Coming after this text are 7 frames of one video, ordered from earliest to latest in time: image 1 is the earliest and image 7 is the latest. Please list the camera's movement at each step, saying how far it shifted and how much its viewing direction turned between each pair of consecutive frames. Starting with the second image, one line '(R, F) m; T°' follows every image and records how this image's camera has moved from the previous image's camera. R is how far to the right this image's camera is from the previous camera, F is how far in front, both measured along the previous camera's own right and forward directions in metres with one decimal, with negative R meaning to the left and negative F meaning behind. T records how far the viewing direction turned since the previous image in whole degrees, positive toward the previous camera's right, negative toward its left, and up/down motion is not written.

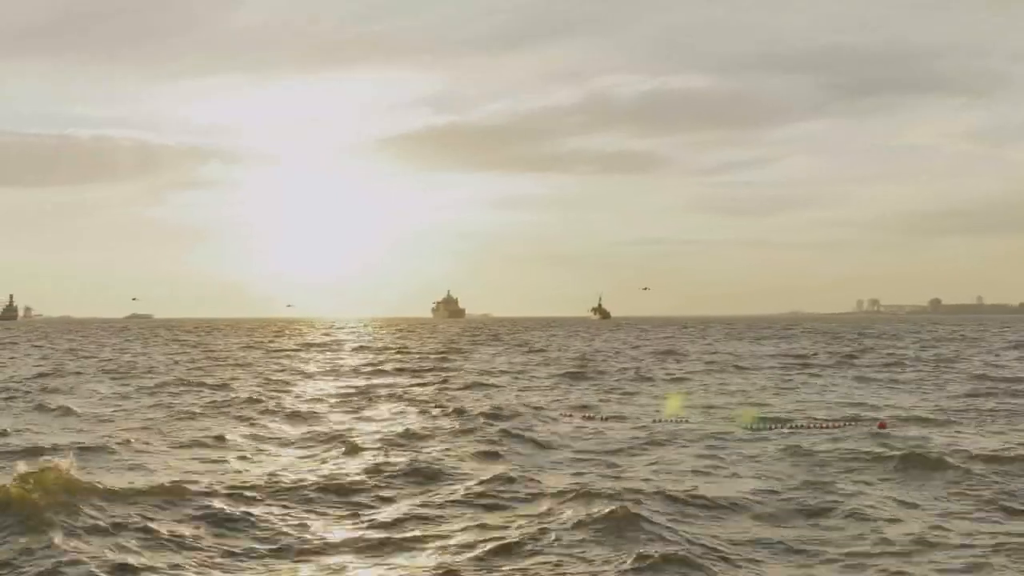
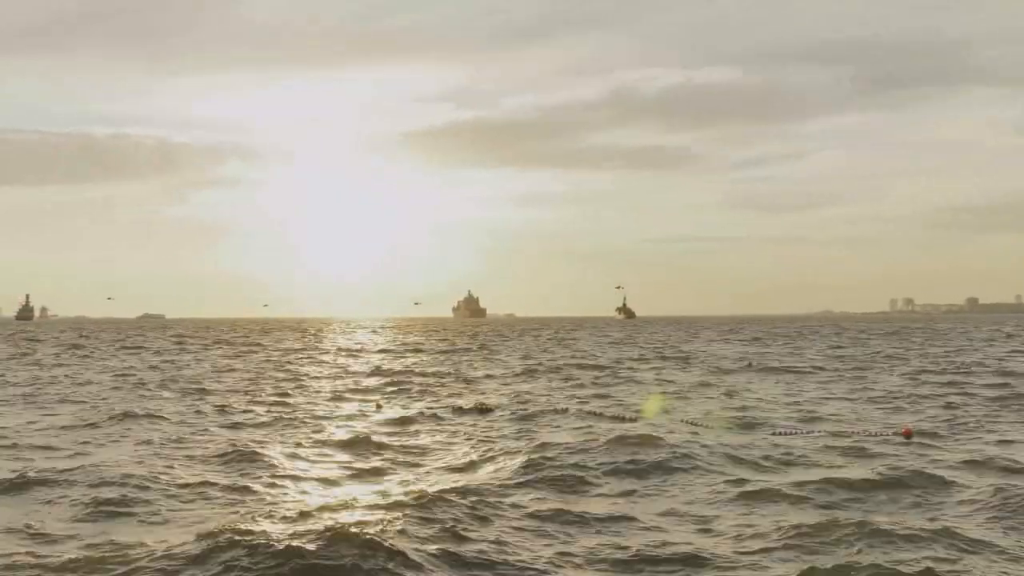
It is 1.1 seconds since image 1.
(-1.3, +2.5) m; -1°
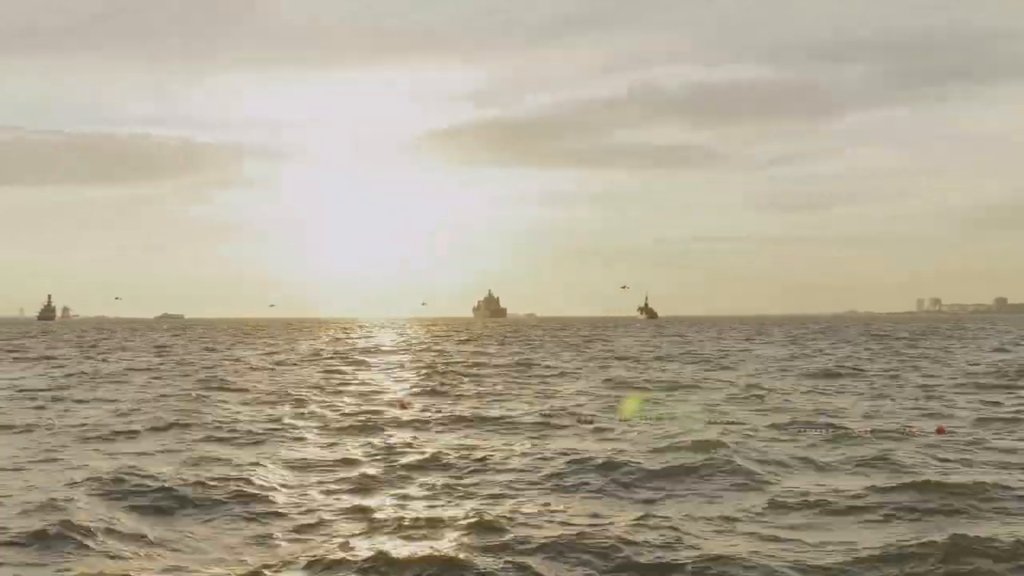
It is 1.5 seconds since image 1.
(-0.2, +0.9) m; -1°
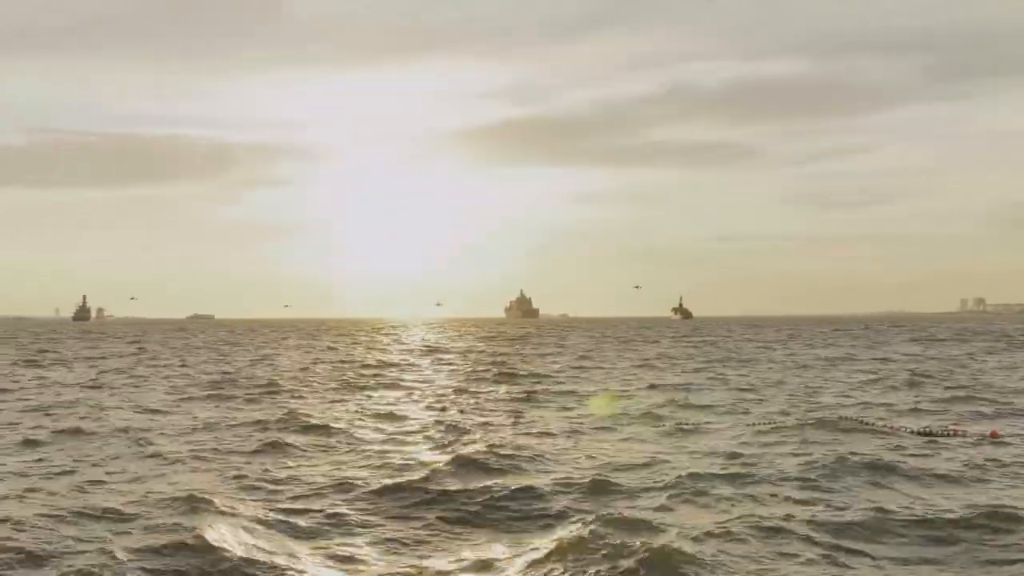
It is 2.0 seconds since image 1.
(-0.2, +1.2) m; -2°
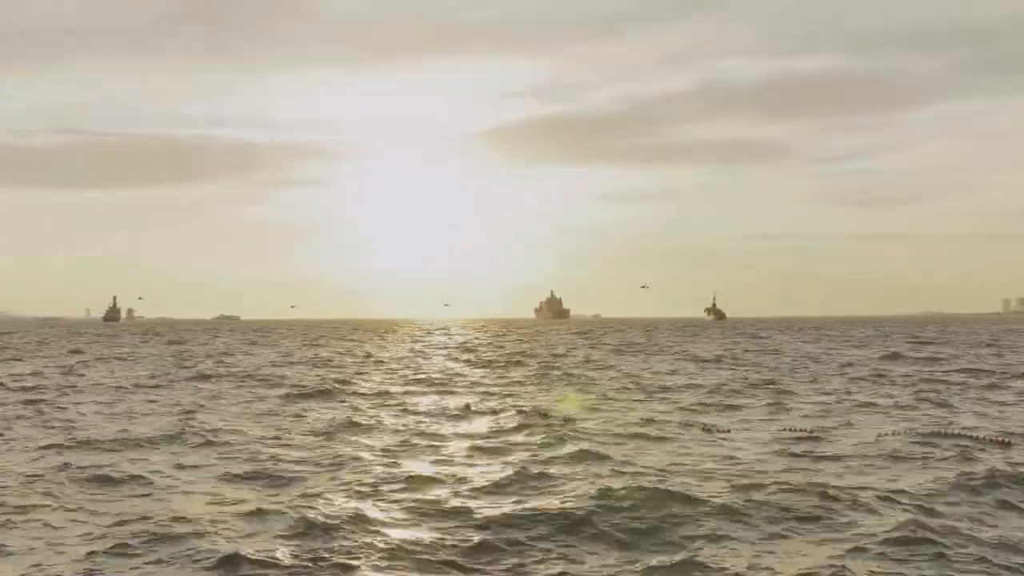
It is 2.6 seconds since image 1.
(+0.2, +1.6) m; -2°
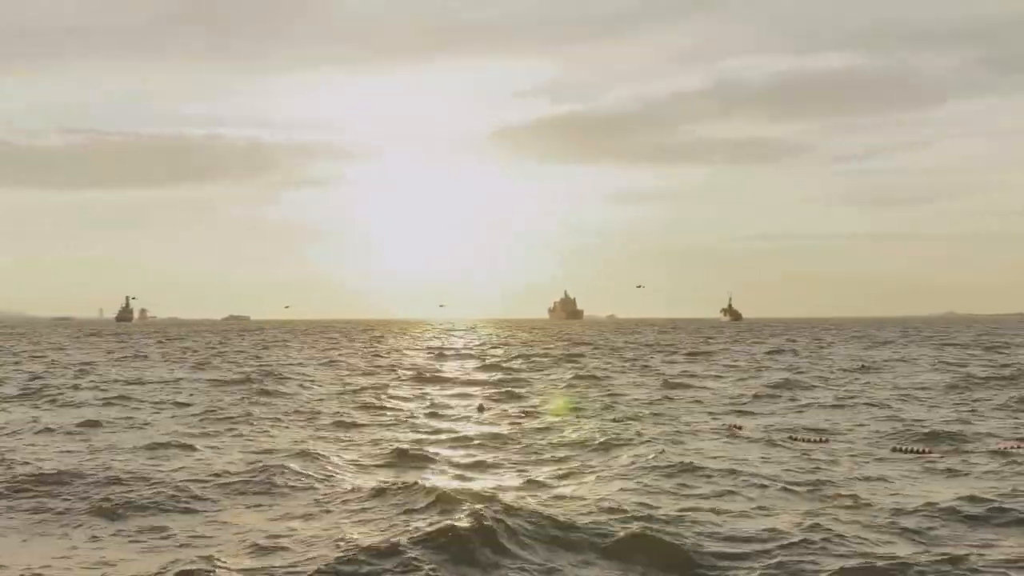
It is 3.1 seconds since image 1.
(-1.9, +0.8) m; 0°
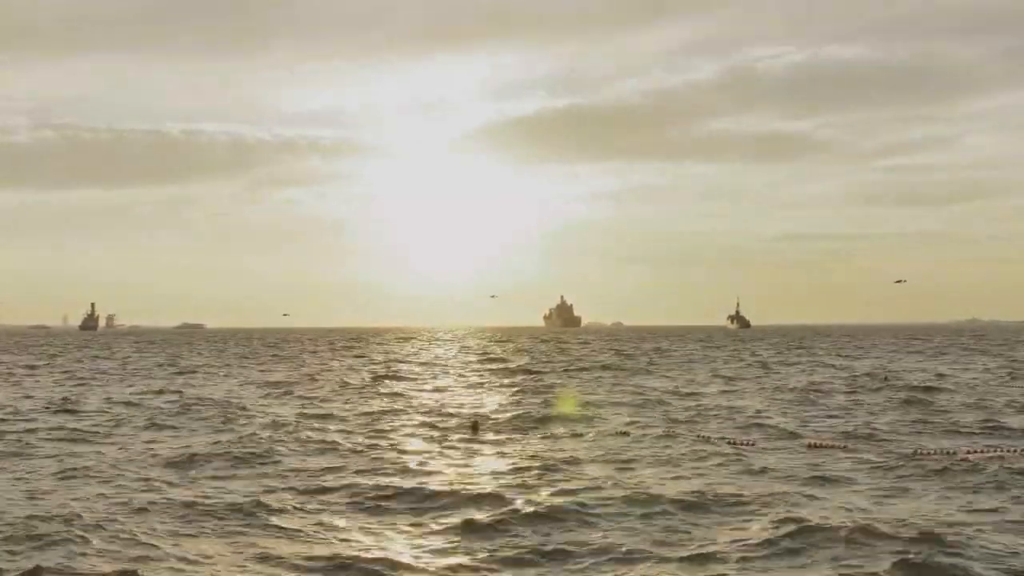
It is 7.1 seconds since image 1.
(+0.7, +6.5) m; 0°
